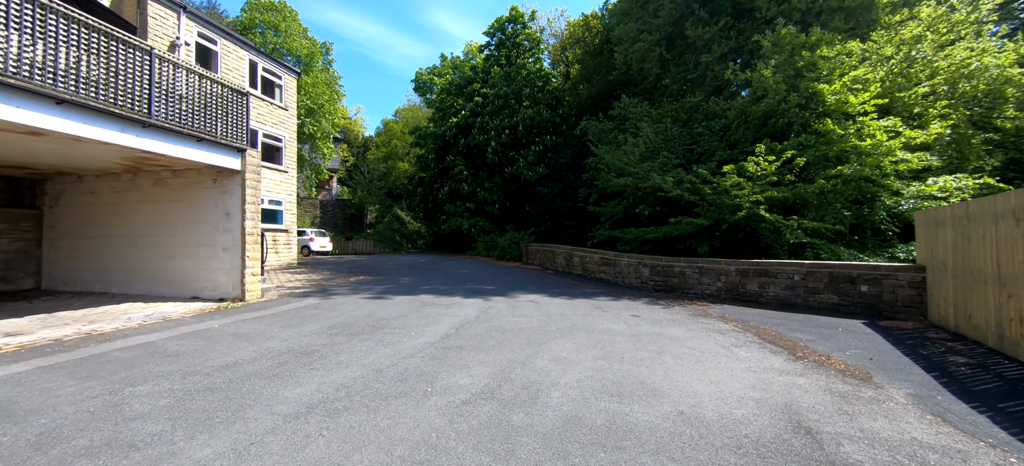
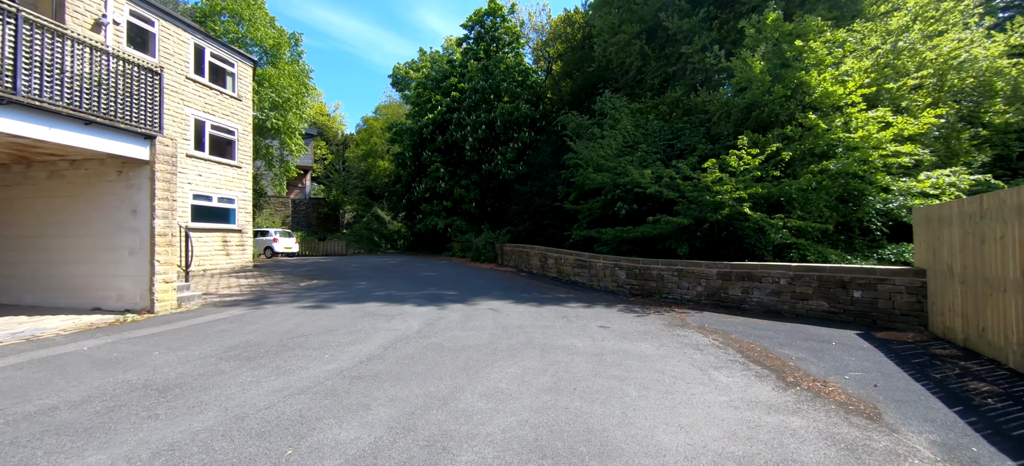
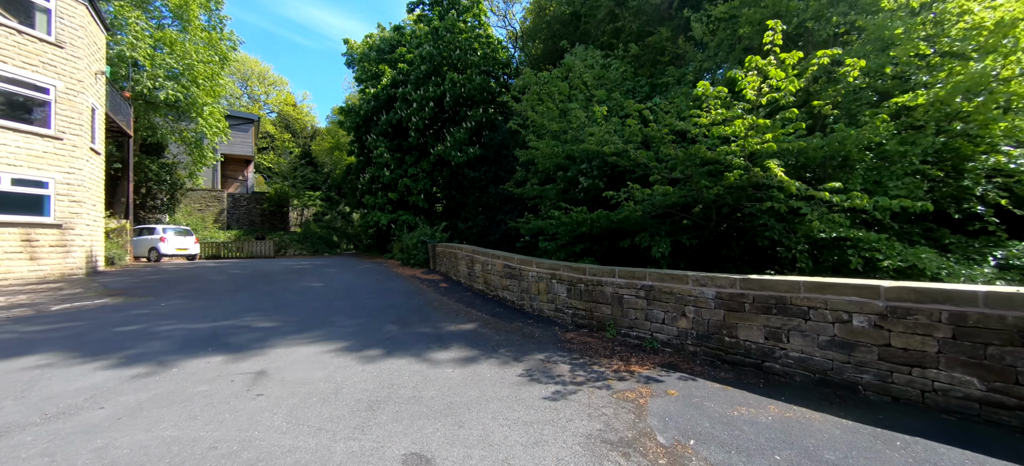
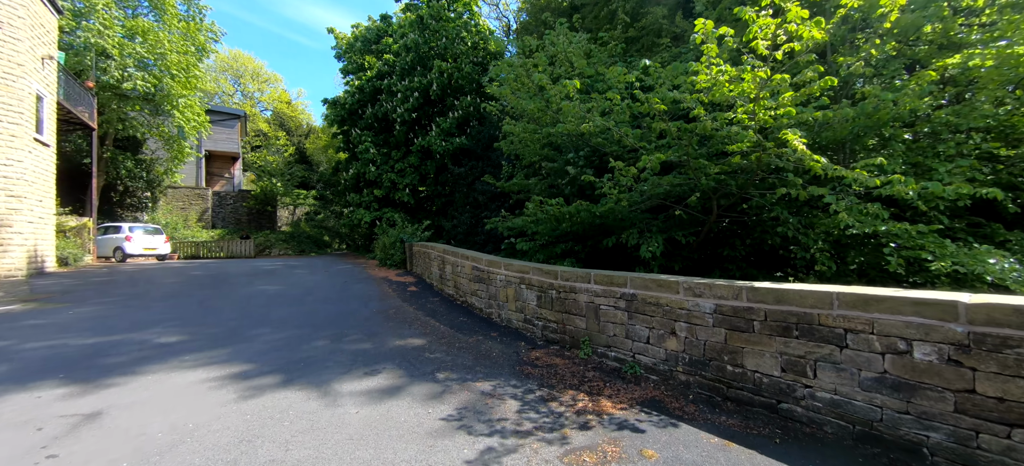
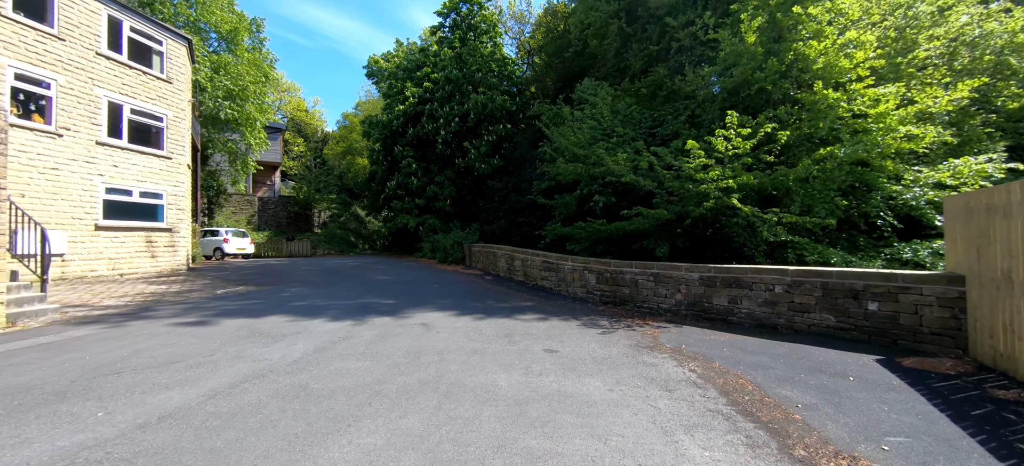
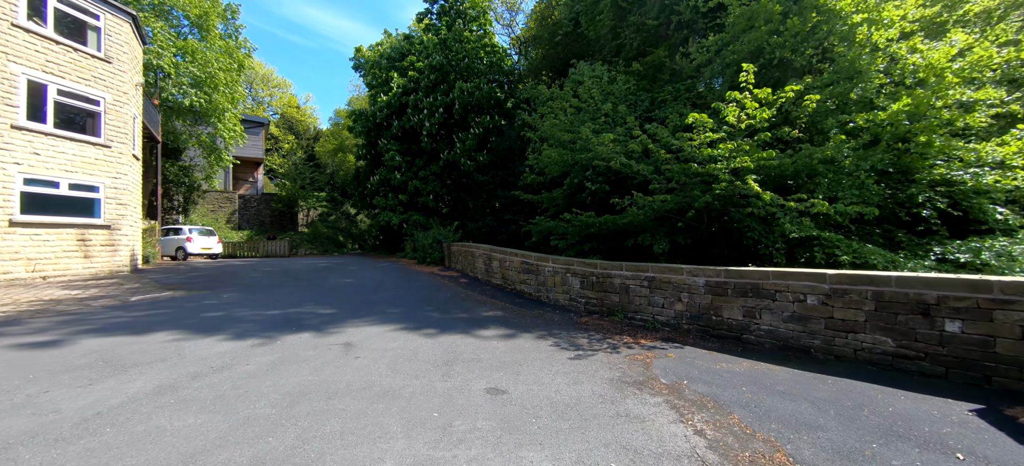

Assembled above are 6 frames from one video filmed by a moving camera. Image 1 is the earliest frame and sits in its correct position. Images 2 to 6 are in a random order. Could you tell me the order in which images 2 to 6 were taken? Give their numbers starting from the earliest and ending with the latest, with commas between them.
2, 5, 6, 3, 4
